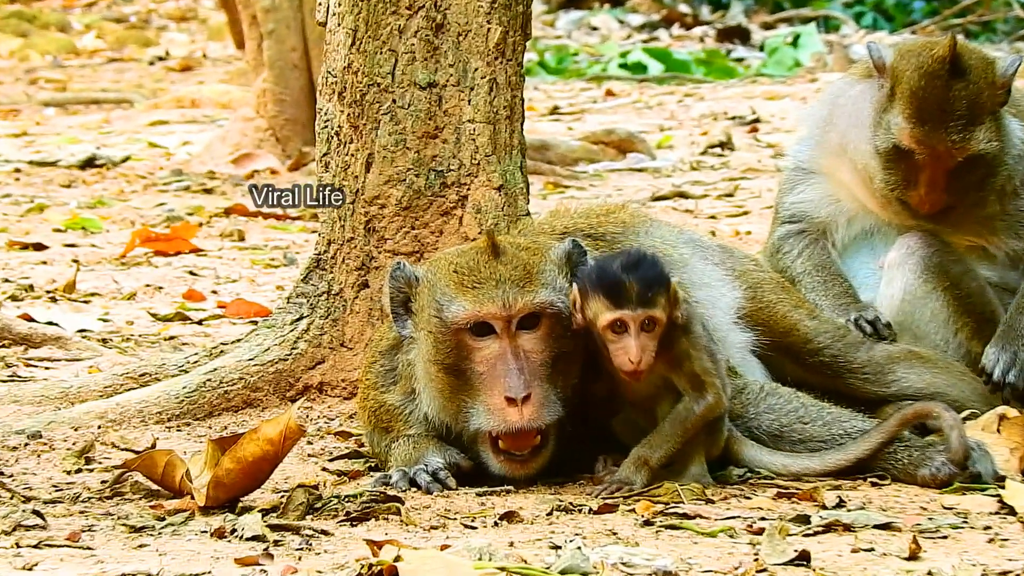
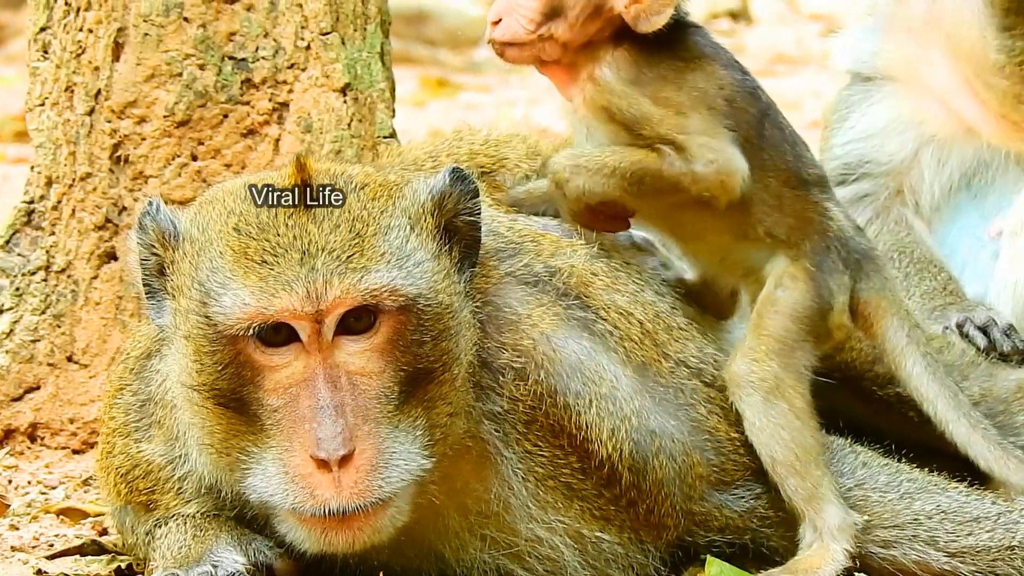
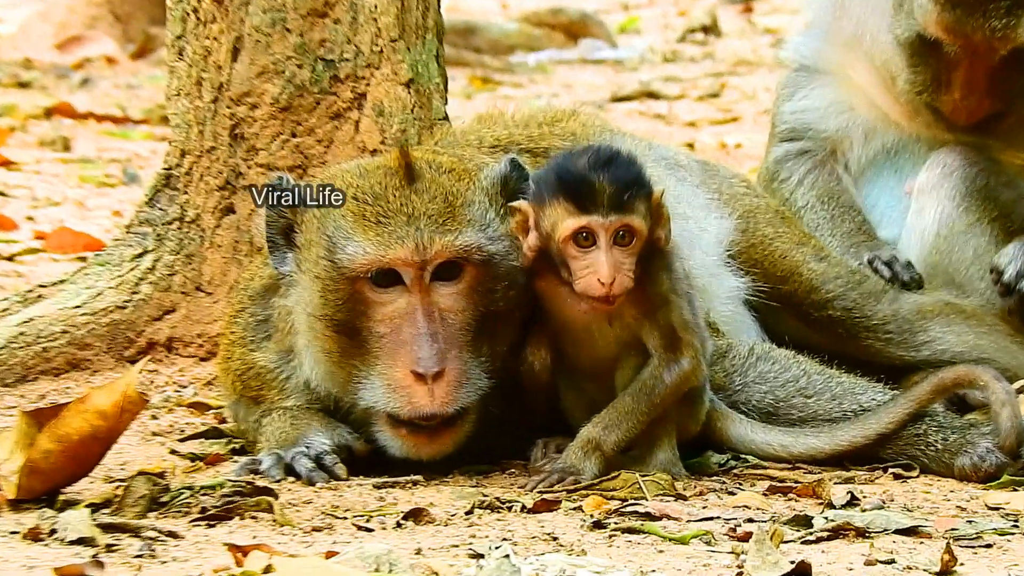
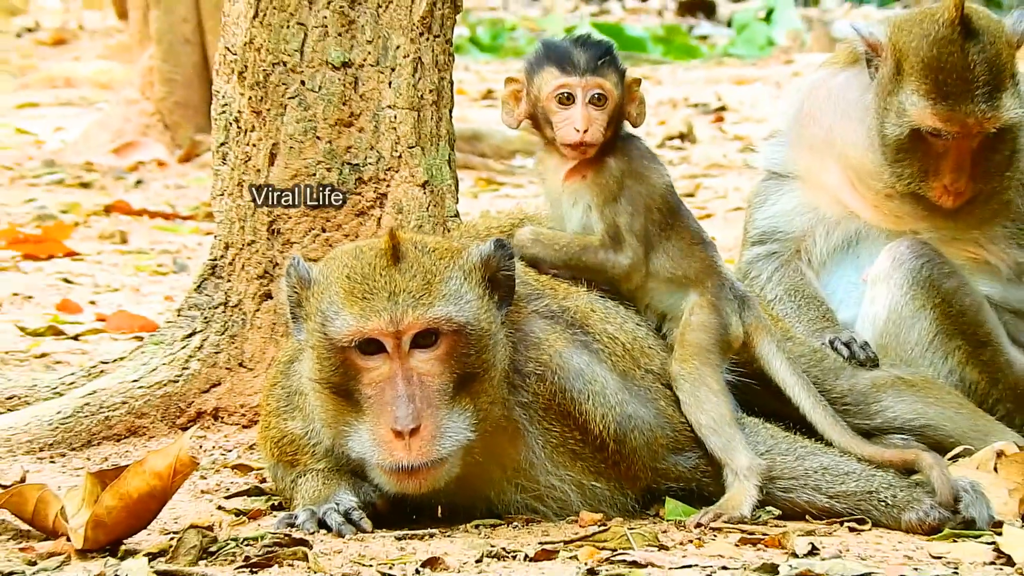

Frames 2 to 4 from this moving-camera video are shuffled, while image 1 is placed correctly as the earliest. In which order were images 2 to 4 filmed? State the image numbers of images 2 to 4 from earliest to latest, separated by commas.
3, 2, 4
